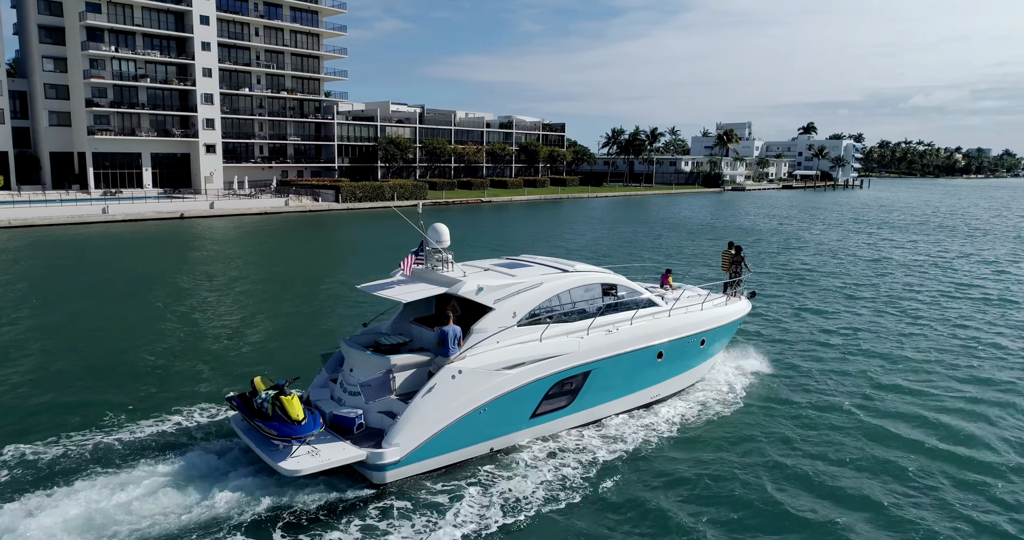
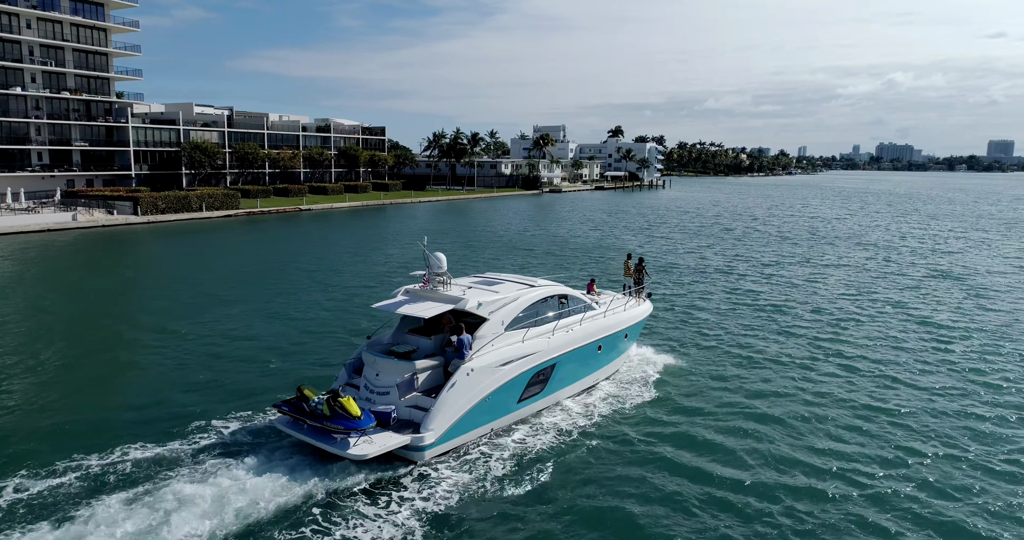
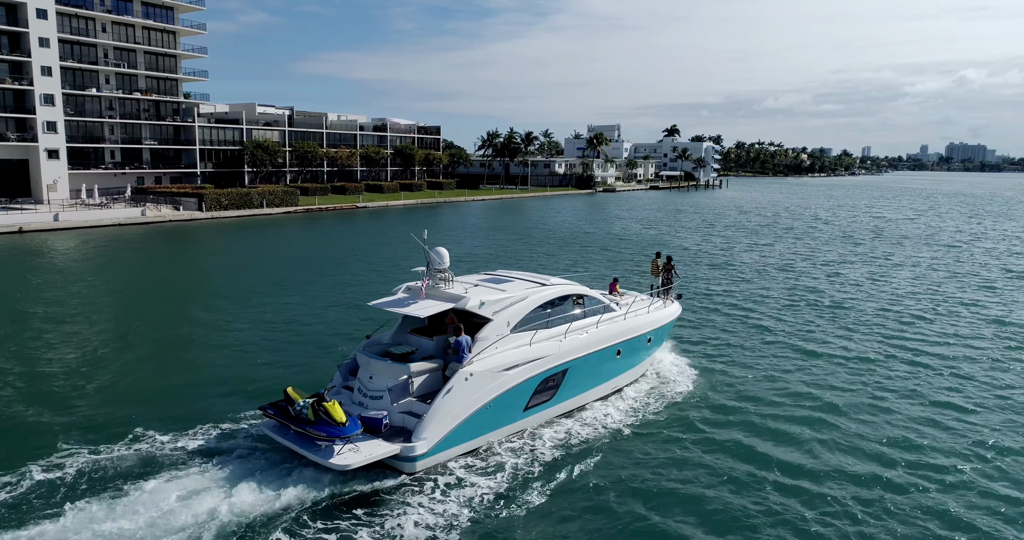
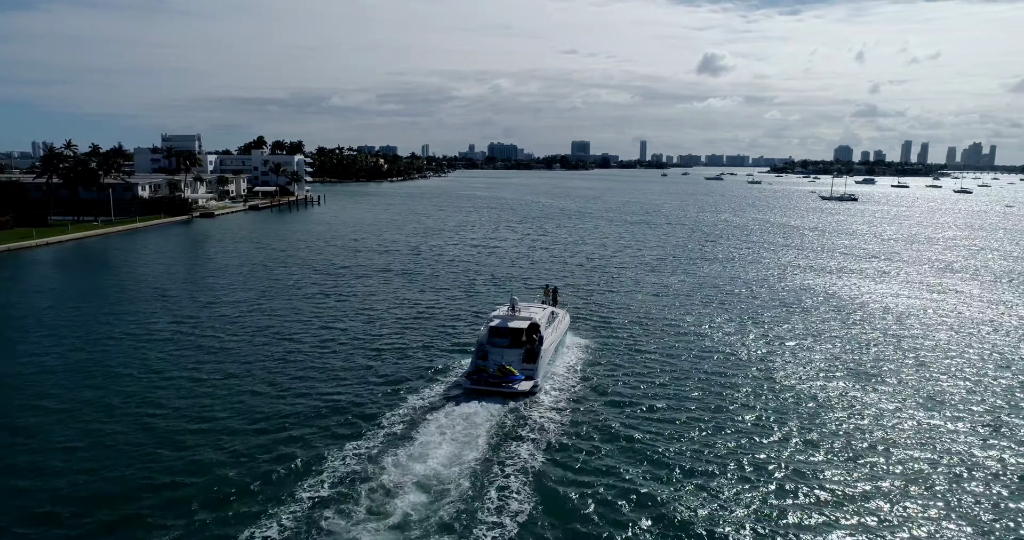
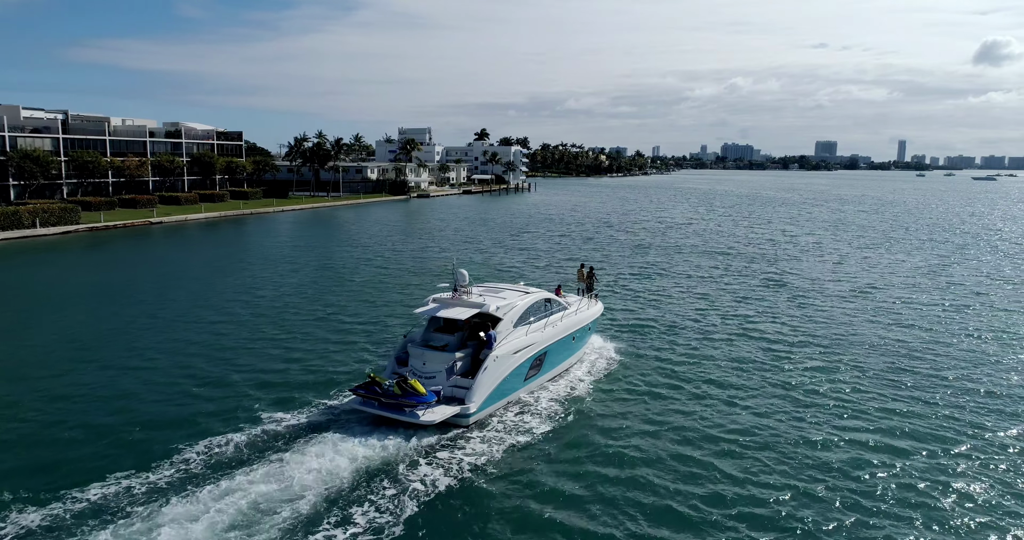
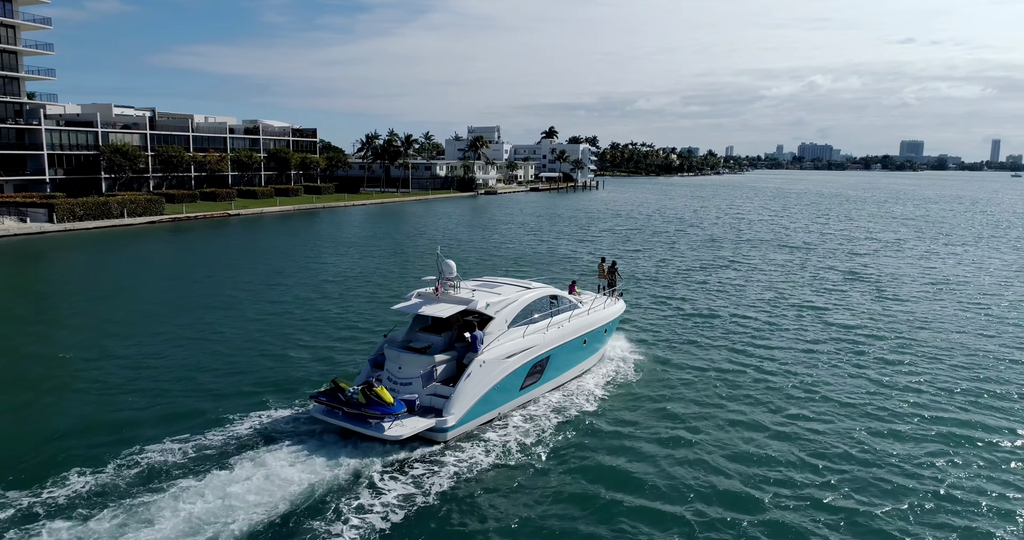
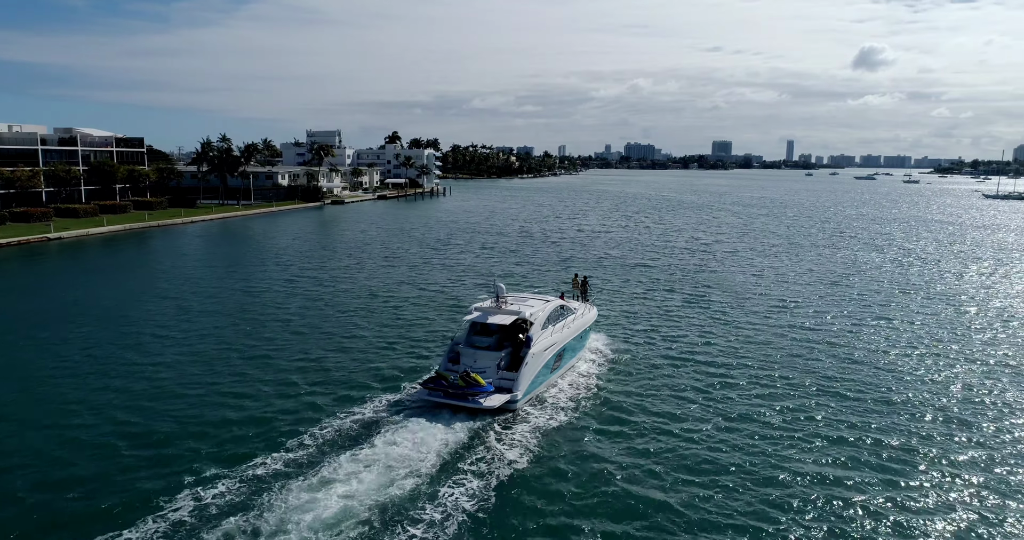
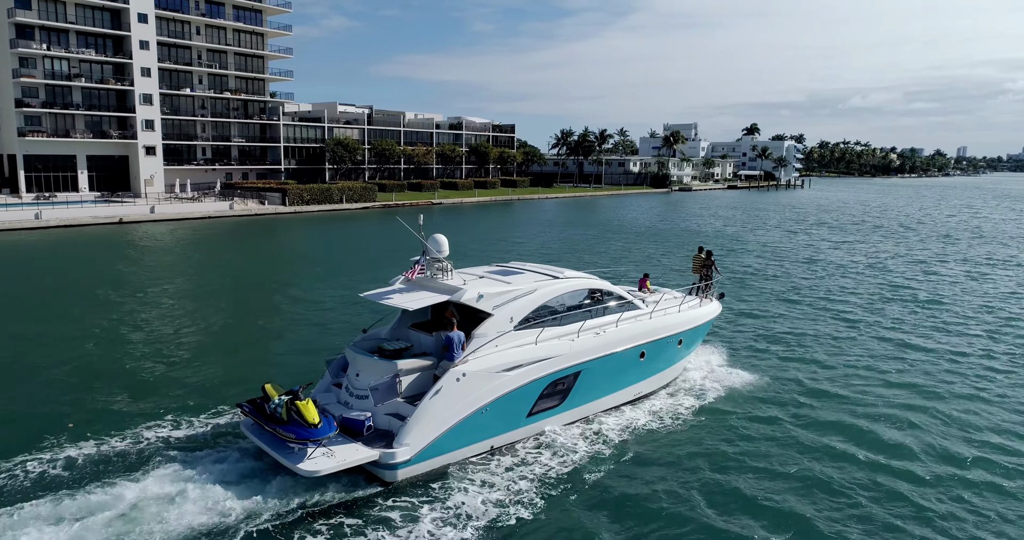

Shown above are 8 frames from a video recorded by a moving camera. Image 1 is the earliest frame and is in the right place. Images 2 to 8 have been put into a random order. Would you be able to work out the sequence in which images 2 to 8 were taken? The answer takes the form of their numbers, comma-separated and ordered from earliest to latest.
8, 3, 2, 6, 5, 7, 4
